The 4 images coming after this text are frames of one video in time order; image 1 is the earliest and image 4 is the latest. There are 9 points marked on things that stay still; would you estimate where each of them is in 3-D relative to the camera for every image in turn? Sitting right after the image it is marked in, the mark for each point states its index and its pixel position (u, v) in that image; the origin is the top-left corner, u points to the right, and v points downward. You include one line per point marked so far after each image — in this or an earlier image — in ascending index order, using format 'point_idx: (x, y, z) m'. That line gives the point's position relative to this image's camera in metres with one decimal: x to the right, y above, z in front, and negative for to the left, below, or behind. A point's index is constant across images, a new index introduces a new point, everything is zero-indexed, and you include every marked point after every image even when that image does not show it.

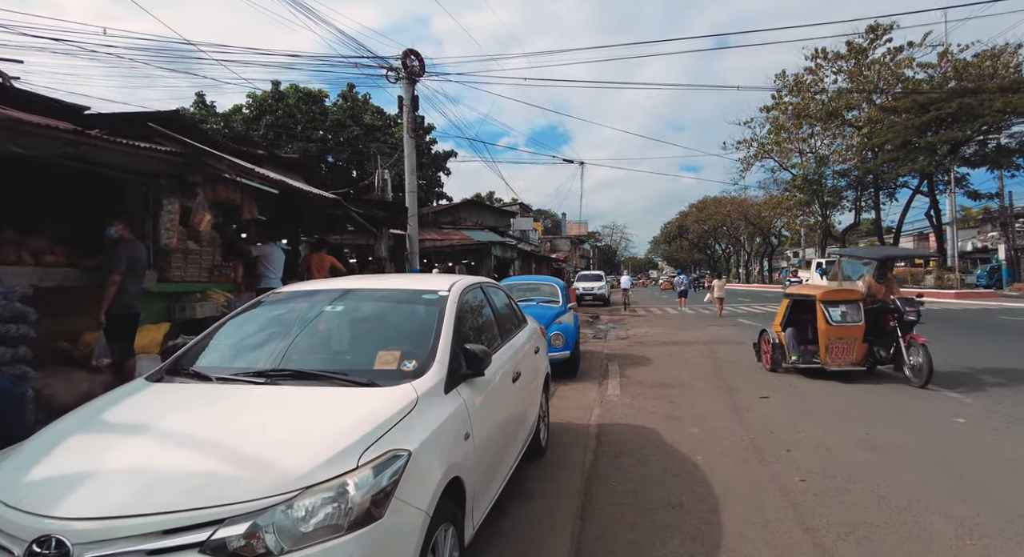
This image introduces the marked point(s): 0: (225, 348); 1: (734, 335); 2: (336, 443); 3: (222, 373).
0: (-1.9, -0.5, +3.5) m
1: (+7.0, -1.8, +16.8) m
2: (-0.8, -0.7, +2.3) m
3: (-1.7, -0.6, +3.2) m
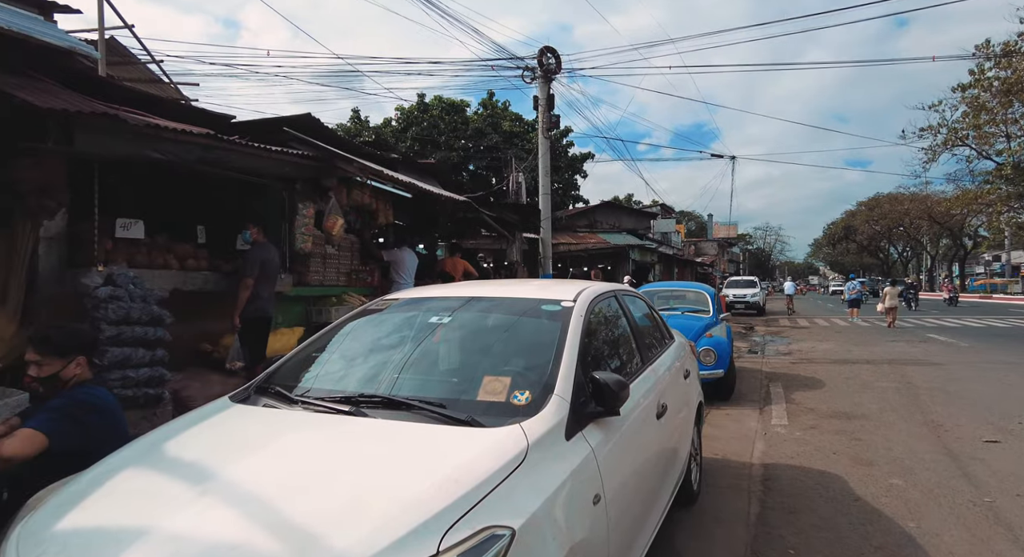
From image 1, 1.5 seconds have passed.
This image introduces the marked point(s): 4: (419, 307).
0: (-1.1, -0.5, +3.1) m
1: (+10.8, -2.0, +13.7) m
2: (-0.3, -0.7, +1.6) m
3: (-1.0, -0.6, +2.7) m
4: (-0.6, -0.2, +3.4) m
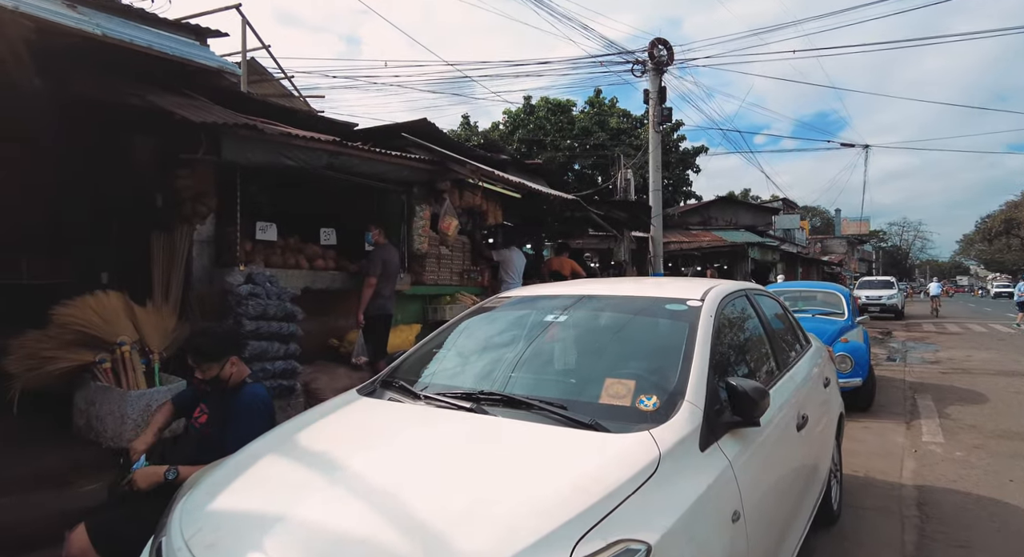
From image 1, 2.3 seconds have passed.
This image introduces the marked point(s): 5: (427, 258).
0: (-0.4, -0.5, +3.1) m
1: (+13.3, -2.0, +11.2) m
2: (+0.1, -0.7, +1.5) m
3: (-0.4, -0.6, +2.8) m
4: (+0.1, -0.2, +3.4) m
5: (-1.1, +0.3, +6.5) m
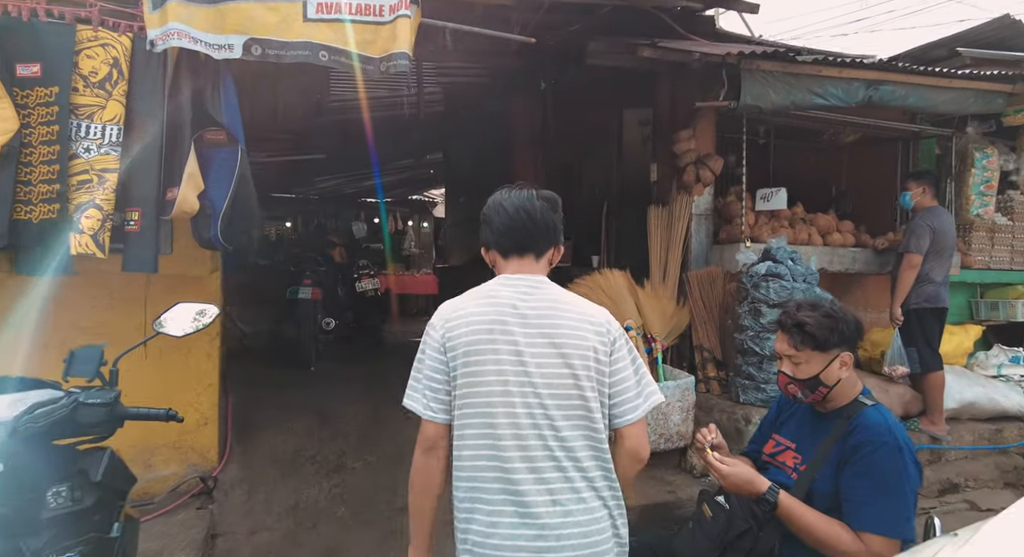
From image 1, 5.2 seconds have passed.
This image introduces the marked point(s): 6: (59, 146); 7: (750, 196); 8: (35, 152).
0: (+2.0, -0.3, +1.3) m
1: (+17.7, -1.8, -1.8) m
2: (+1.4, -0.6, -0.1) m
3: (+1.8, -0.4, +1.1) m
4: (+2.6, 0.0, +1.2) m
5: (+3.9, +0.4, +4.3) m
6: (-1.7, +0.5, +1.9) m
7: (+1.6, +0.6, +3.6) m
8: (-1.7, +0.5, +1.9) m
